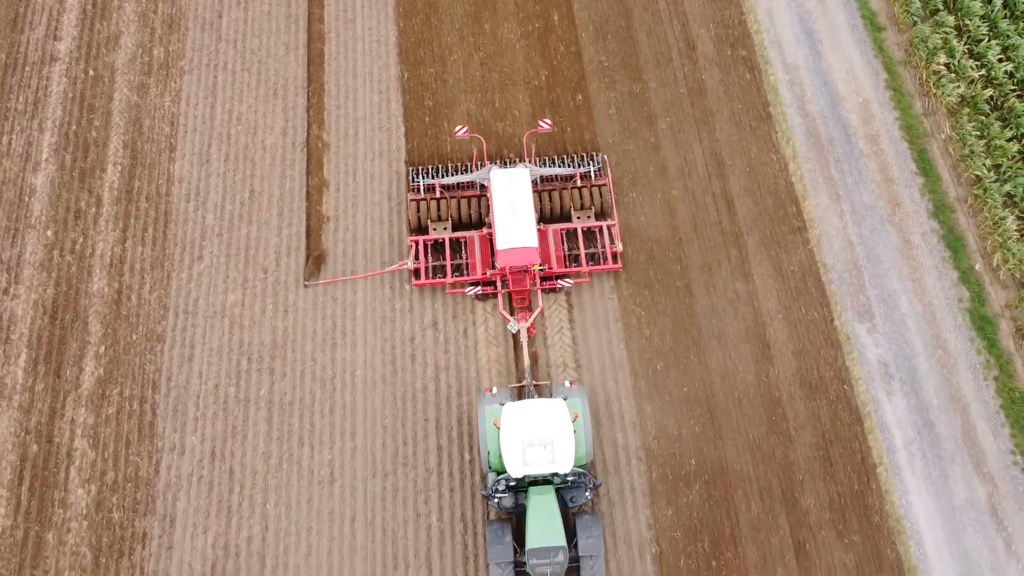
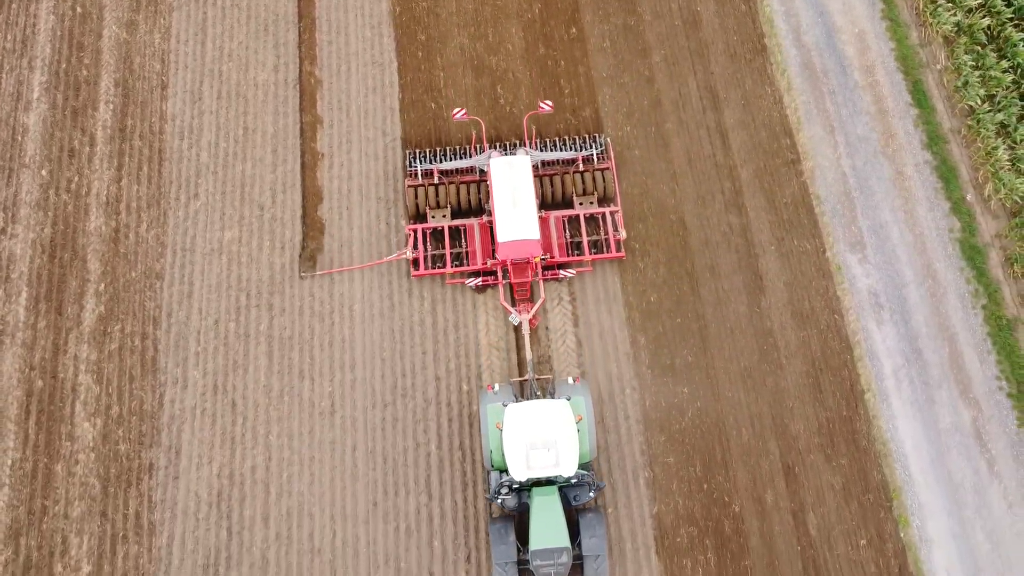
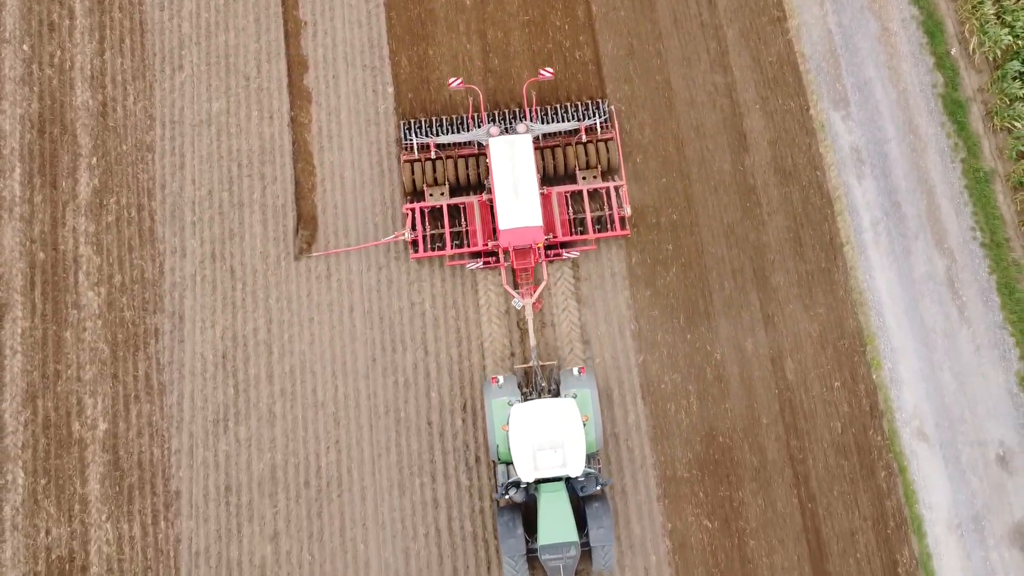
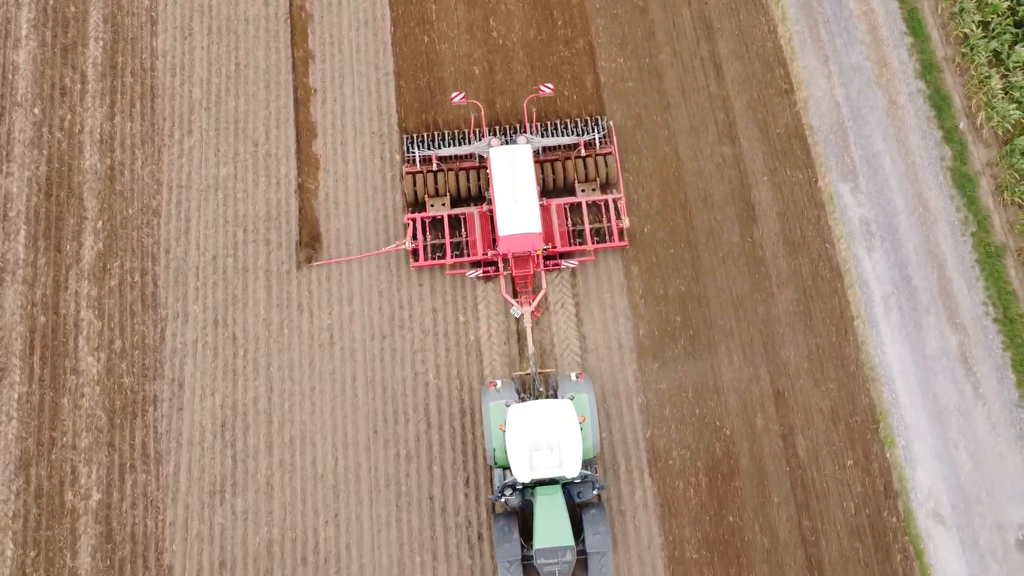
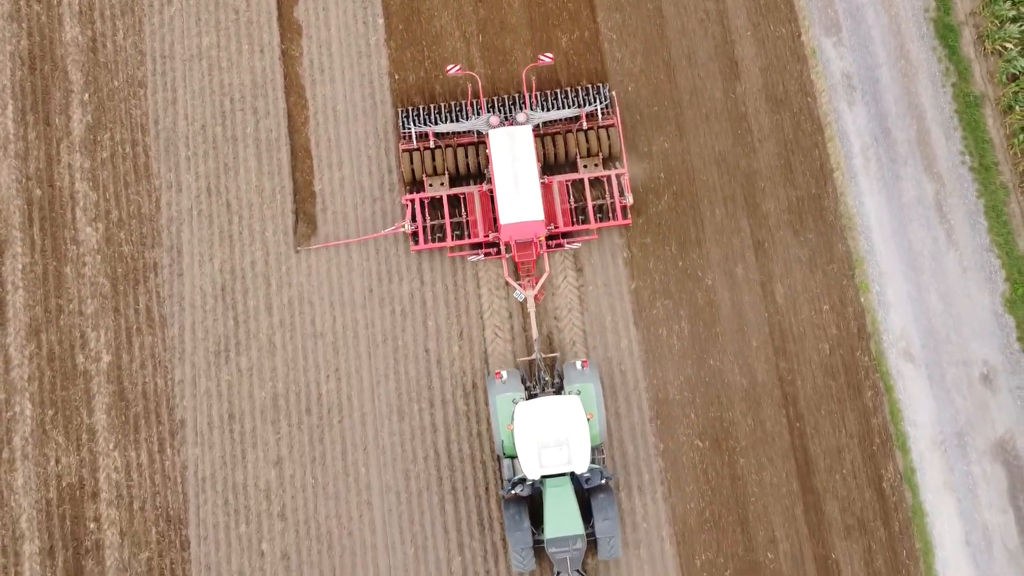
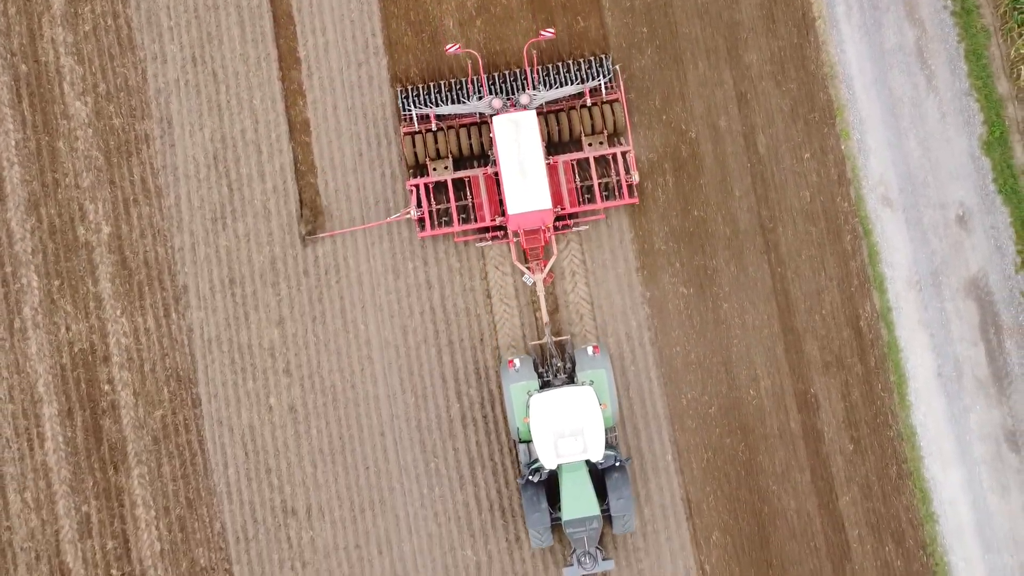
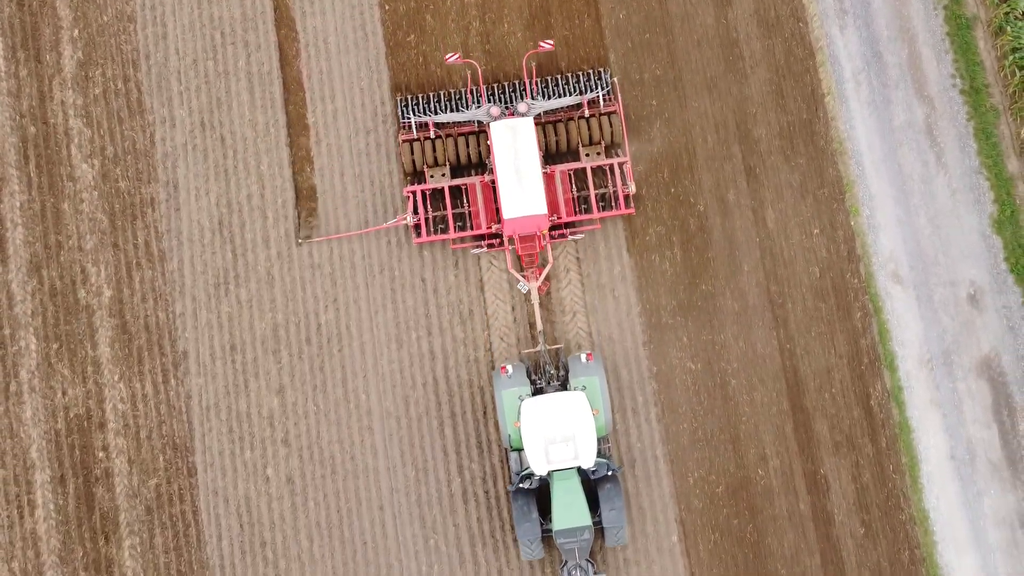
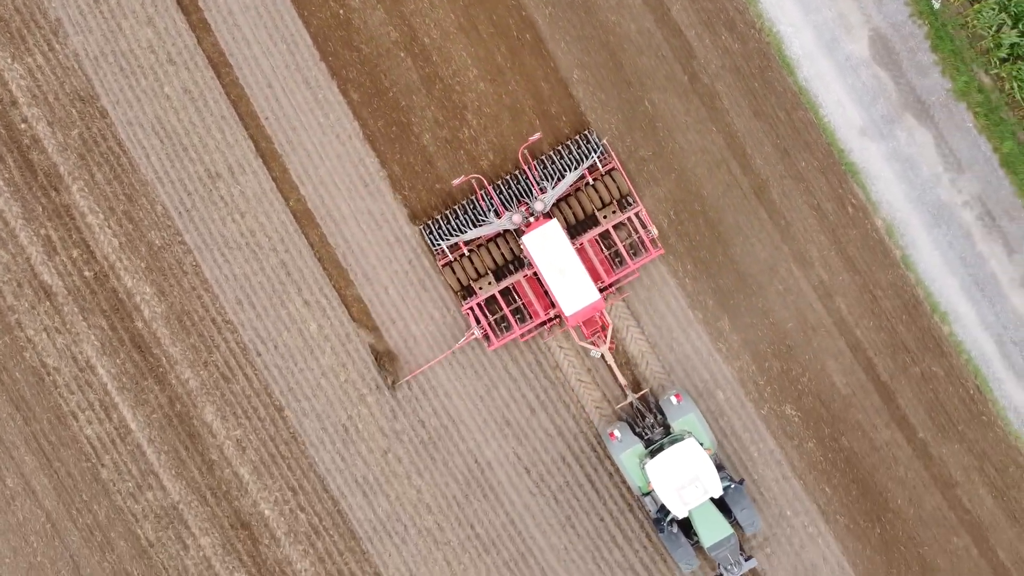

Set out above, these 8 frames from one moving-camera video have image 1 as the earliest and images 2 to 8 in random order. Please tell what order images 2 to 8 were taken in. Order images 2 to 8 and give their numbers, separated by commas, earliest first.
2, 4, 3, 5, 7, 6, 8
